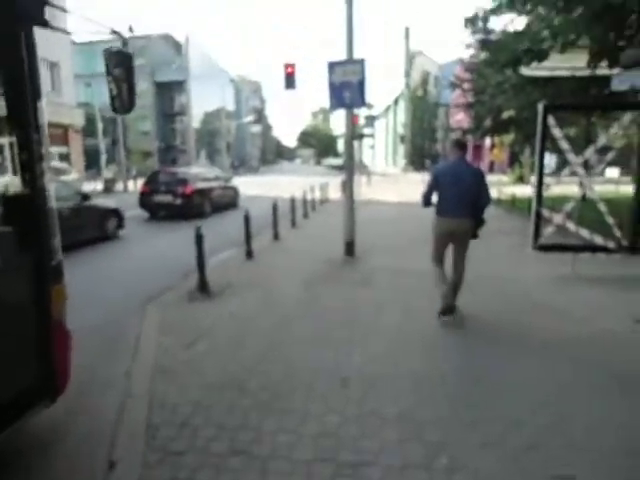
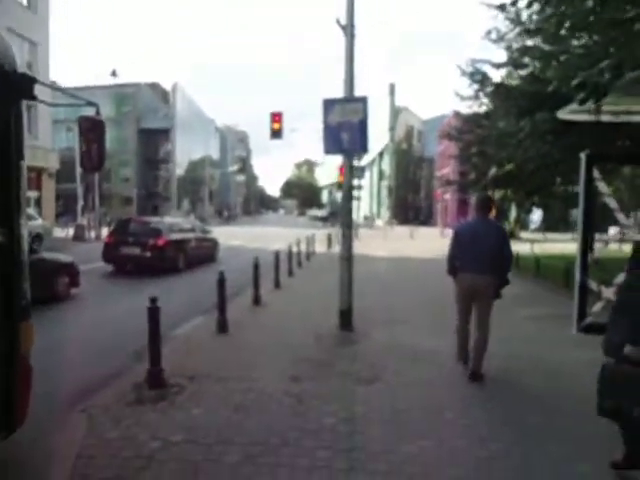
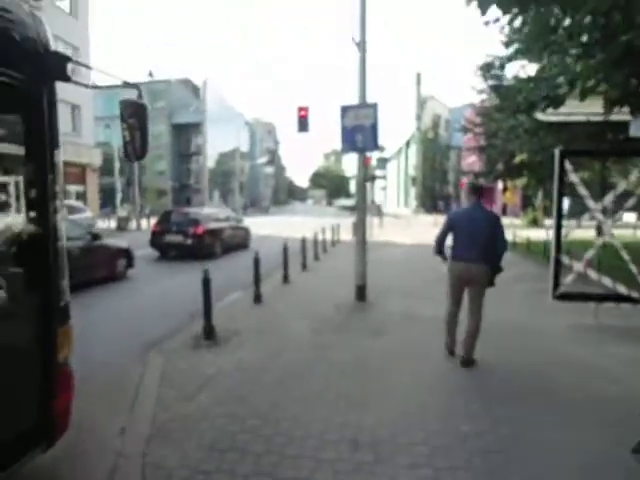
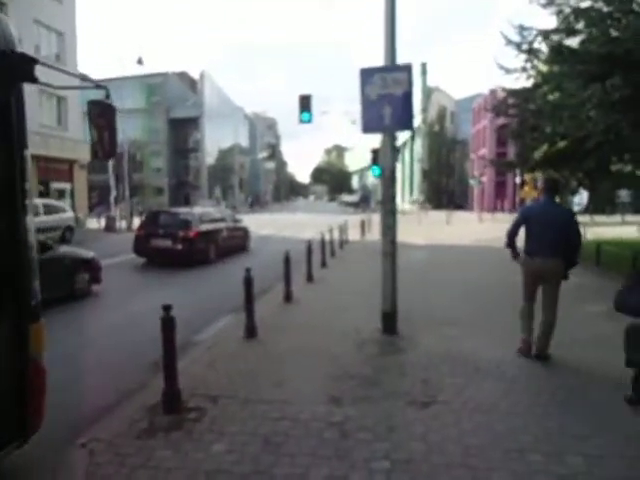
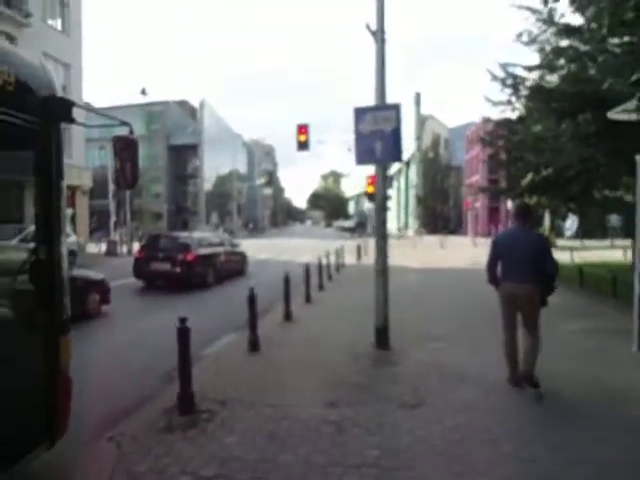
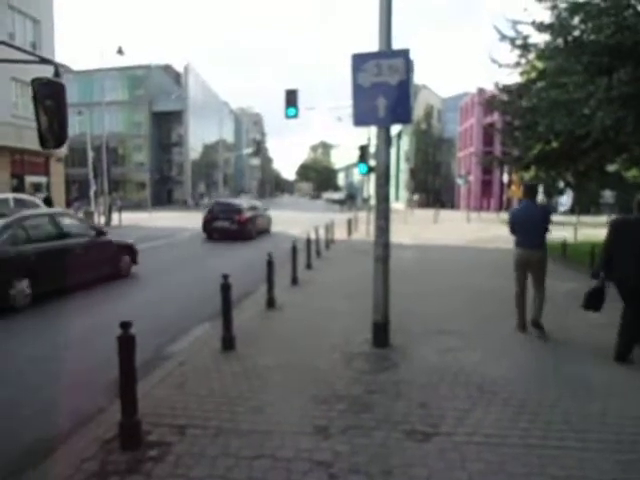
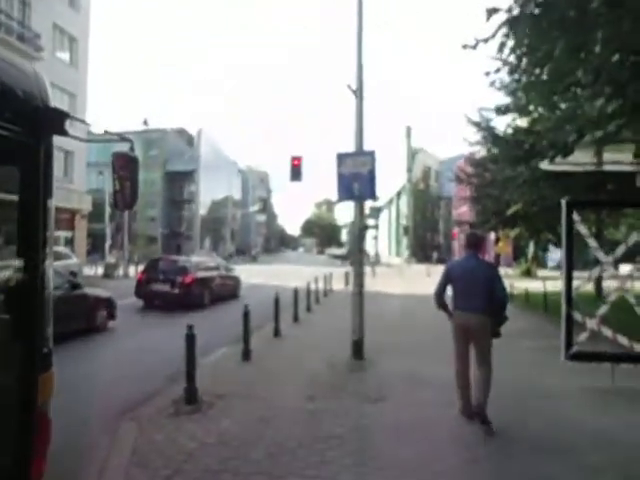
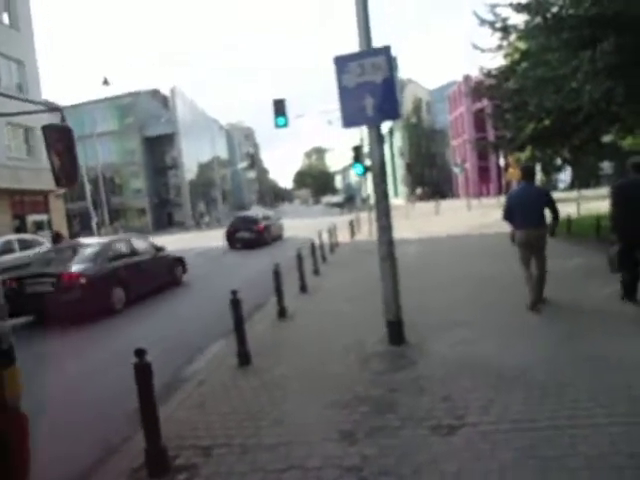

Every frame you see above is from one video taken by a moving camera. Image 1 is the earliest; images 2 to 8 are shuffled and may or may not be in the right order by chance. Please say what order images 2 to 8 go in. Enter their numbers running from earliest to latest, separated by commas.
3, 7, 2, 5, 4, 6, 8
